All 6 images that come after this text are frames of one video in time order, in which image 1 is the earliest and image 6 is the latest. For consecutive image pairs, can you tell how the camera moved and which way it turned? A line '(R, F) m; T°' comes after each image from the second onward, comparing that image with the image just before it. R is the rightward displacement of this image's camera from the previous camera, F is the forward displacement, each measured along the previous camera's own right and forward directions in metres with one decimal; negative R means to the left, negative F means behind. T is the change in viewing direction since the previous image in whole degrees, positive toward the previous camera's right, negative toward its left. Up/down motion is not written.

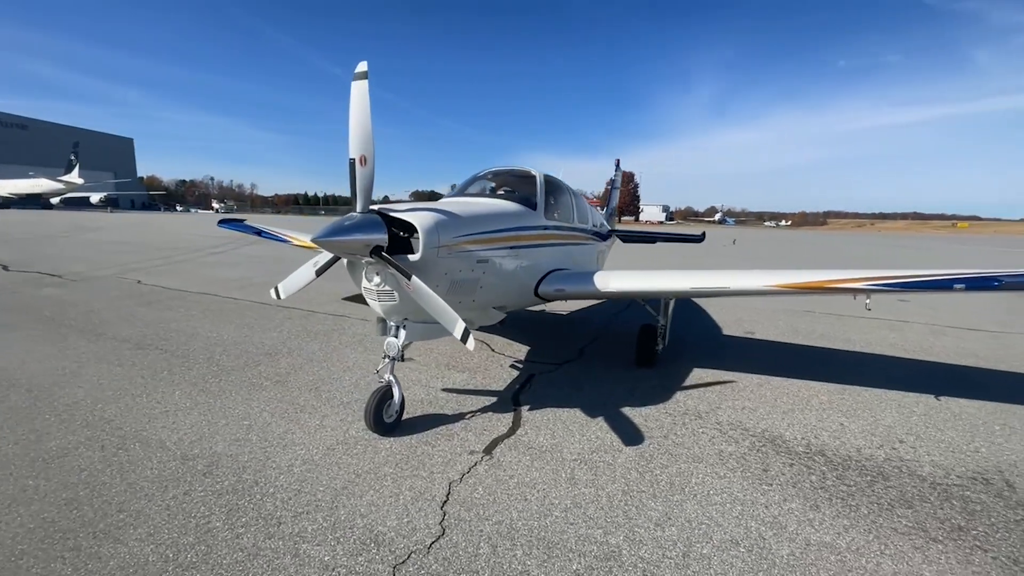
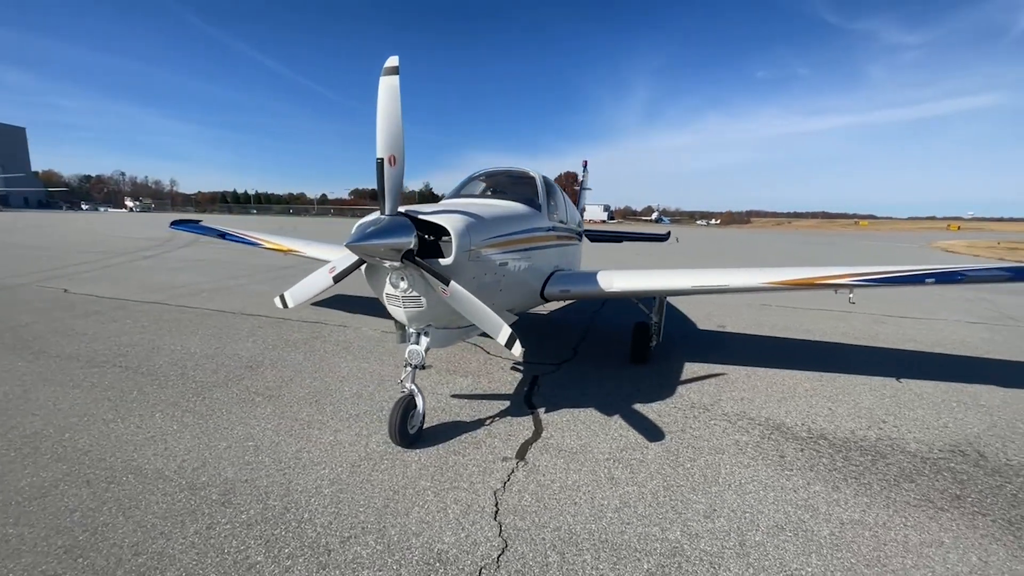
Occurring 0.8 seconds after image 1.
(-0.6, +0.1) m; +7°
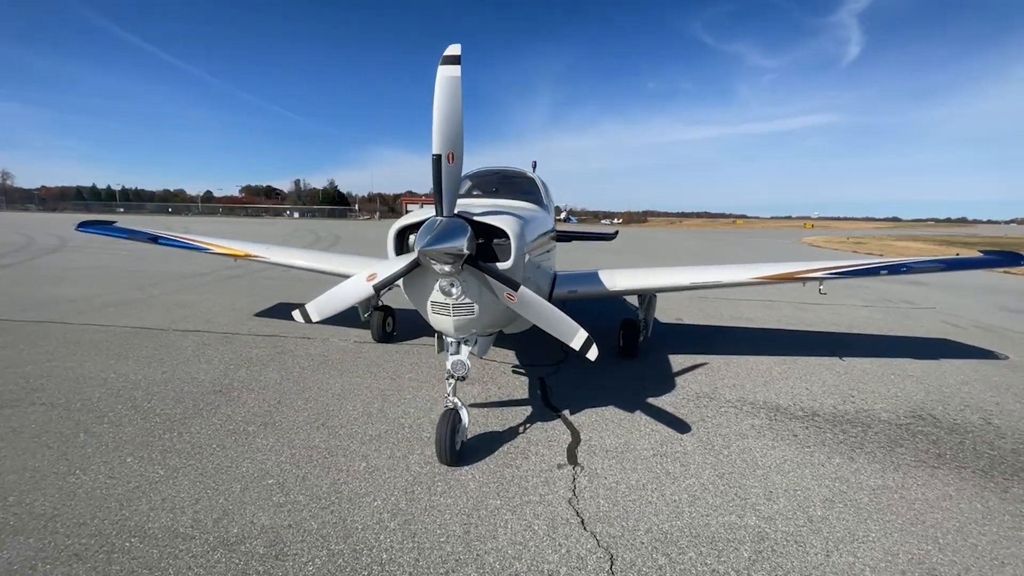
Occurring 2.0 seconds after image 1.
(-0.9, +0.2) m; +11°
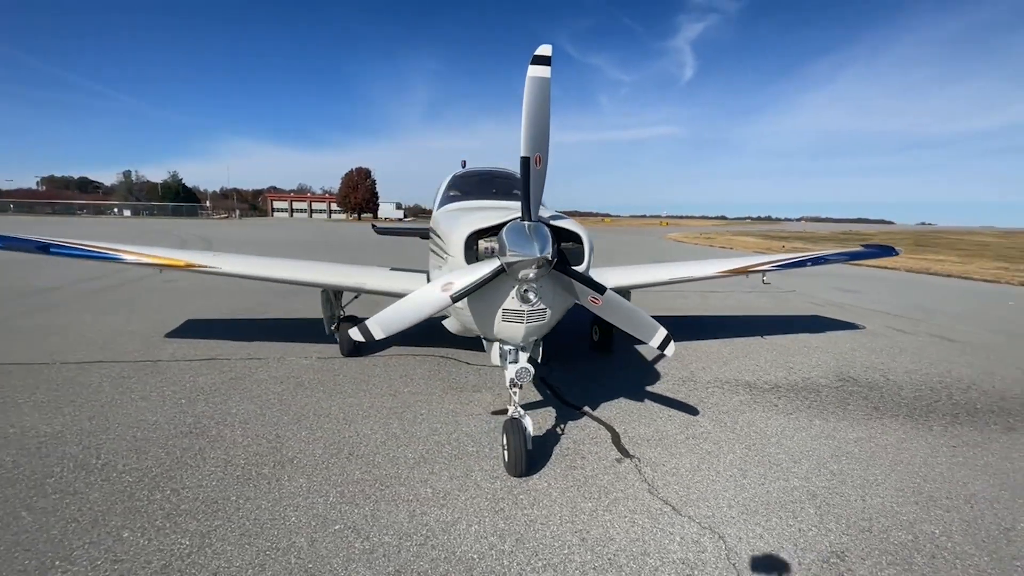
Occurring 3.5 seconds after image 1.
(-1.2, +0.2) m; +15°
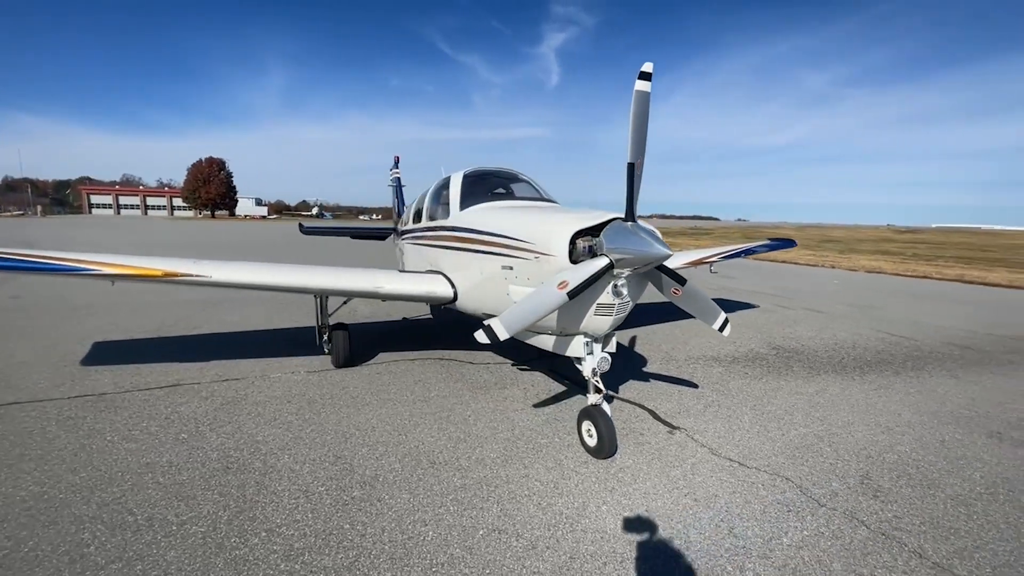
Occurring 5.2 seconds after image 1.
(-1.3, +0.1) m; +16°
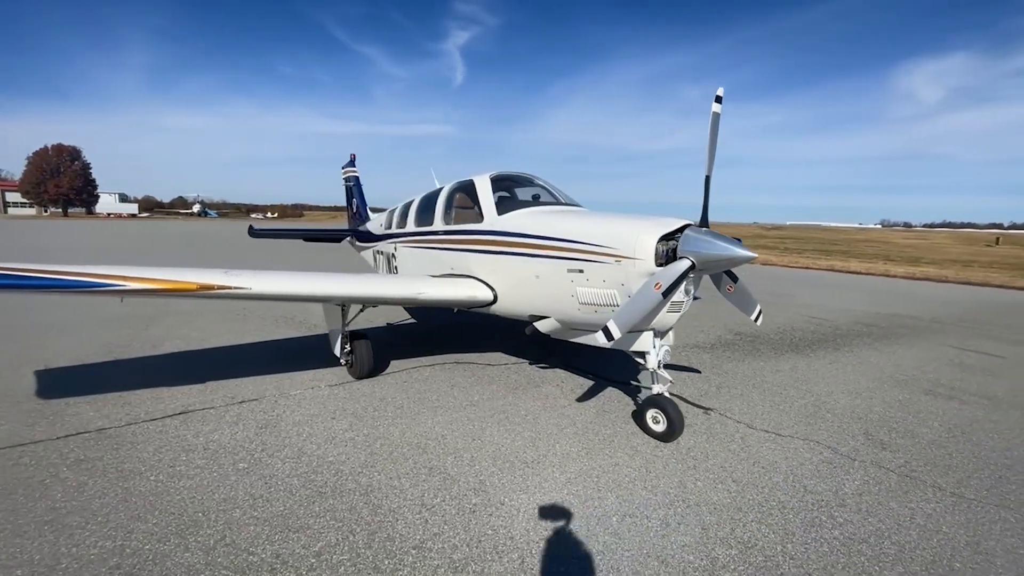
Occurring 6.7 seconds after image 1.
(-1.2, 0.0) m; +12°
